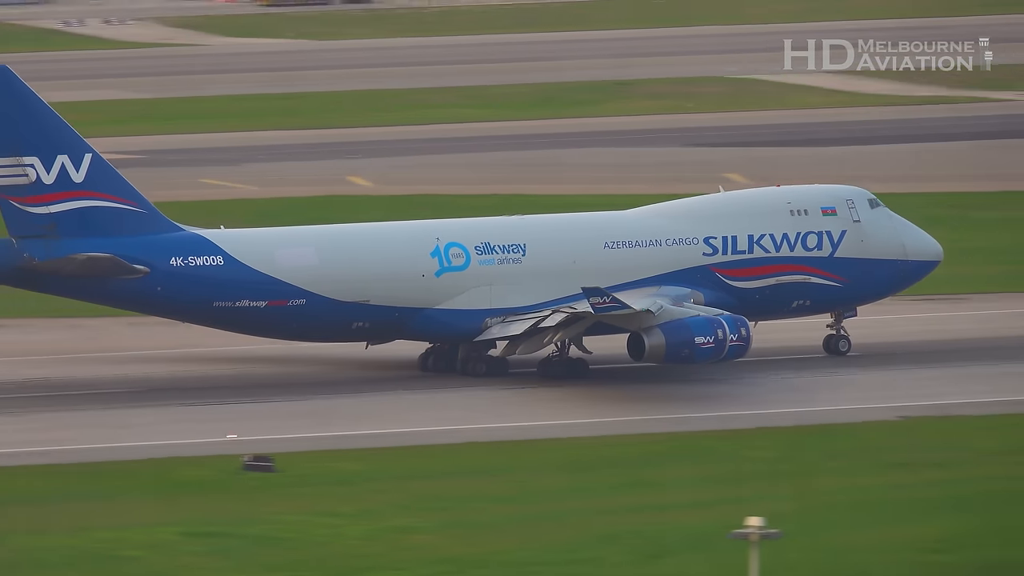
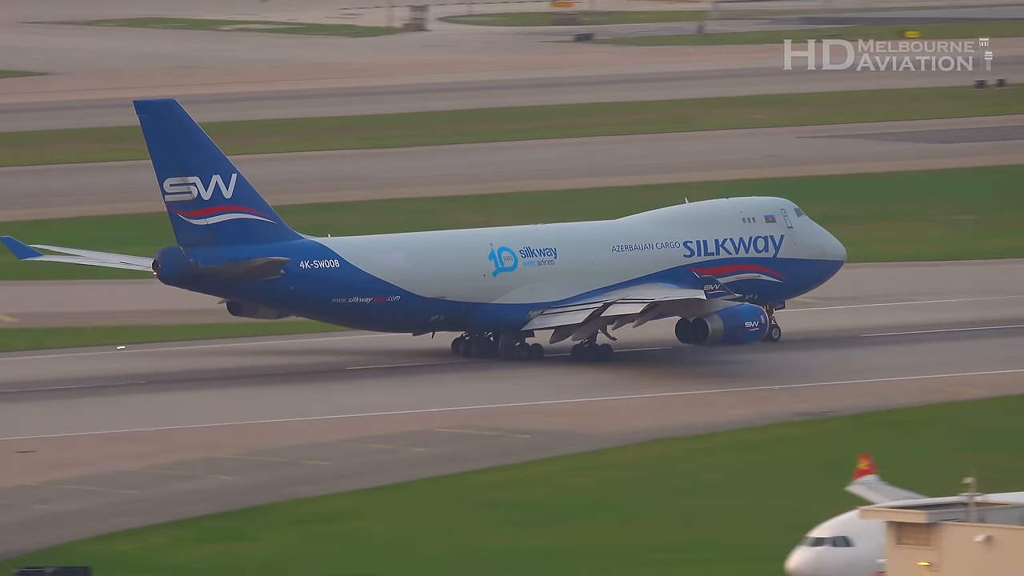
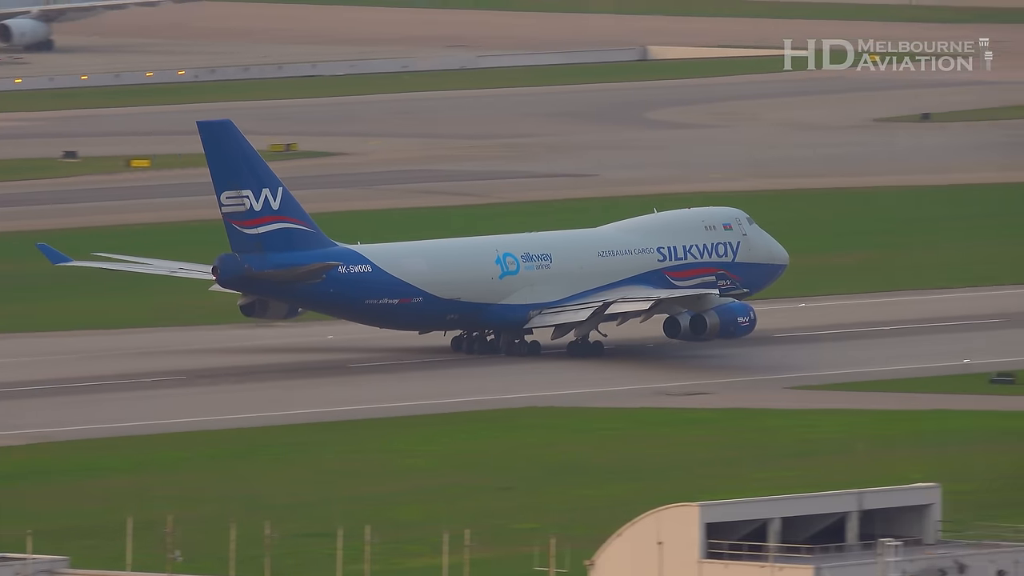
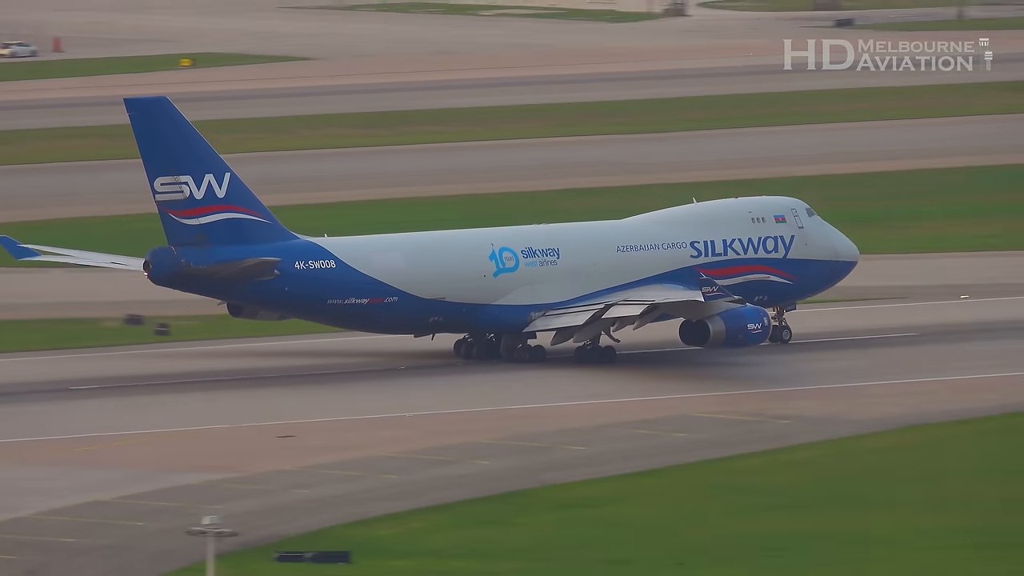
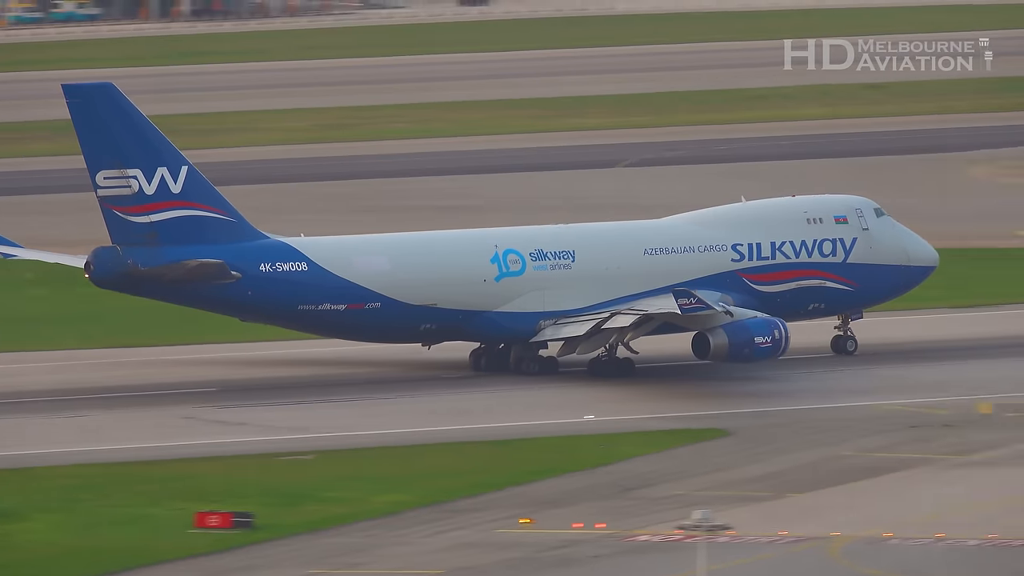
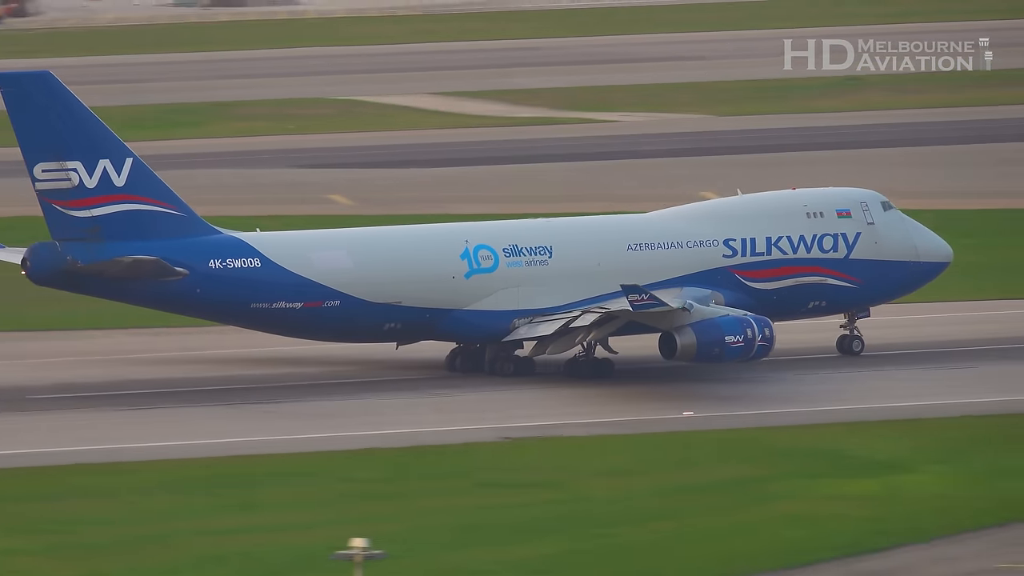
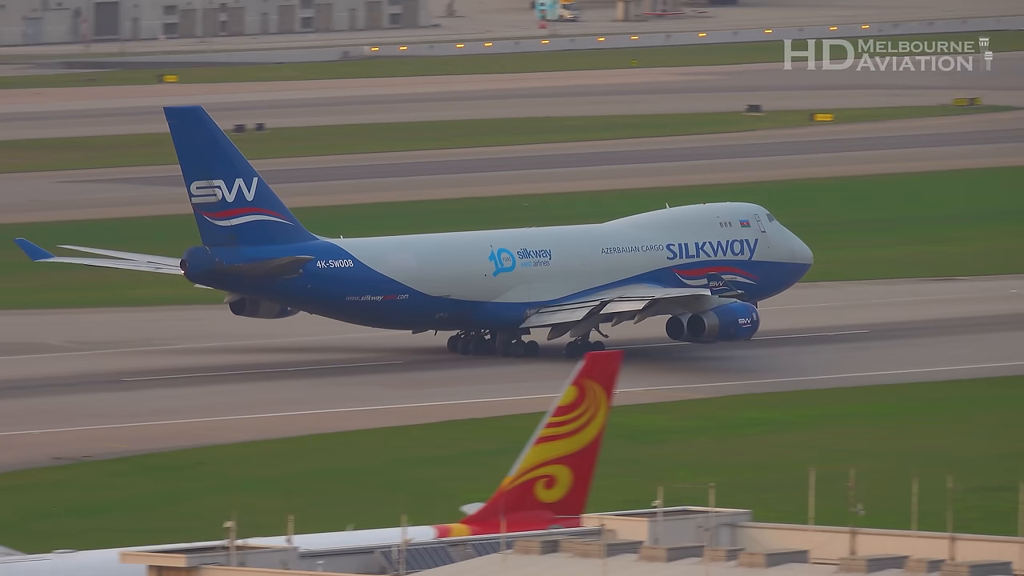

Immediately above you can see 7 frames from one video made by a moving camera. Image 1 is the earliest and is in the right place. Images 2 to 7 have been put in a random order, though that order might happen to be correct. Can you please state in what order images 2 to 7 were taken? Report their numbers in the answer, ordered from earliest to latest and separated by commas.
6, 5, 4, 2, 7, 3
